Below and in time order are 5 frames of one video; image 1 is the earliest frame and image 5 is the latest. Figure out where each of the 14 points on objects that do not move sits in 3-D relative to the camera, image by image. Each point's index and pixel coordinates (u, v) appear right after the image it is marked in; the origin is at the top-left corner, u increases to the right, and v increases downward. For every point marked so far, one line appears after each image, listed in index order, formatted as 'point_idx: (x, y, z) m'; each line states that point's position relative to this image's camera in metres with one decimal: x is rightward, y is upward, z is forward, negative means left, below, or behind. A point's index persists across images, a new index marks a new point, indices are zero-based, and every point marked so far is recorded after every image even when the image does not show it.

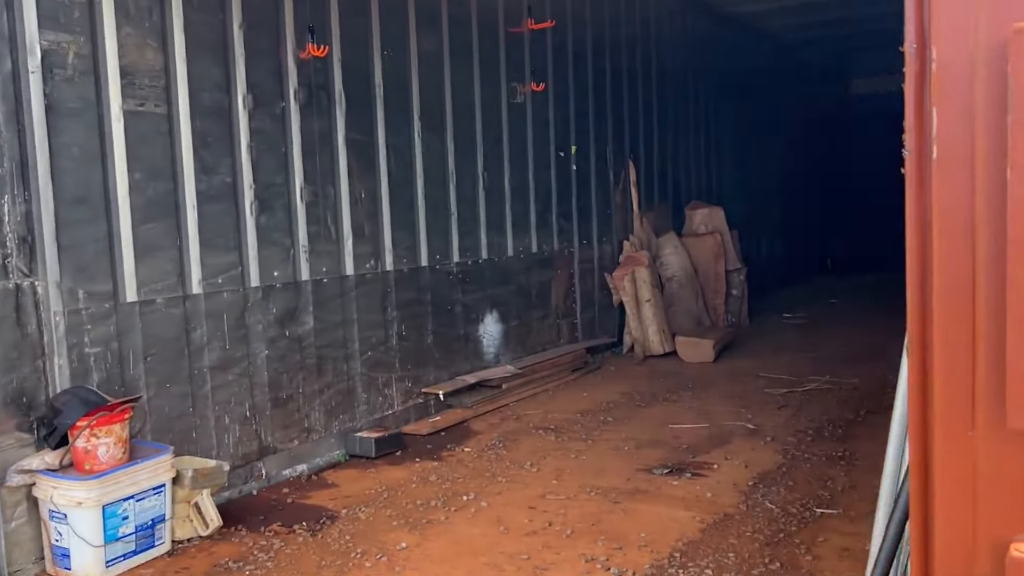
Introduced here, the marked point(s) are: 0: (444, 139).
0: (-0.3, +0.7, +4.3) m
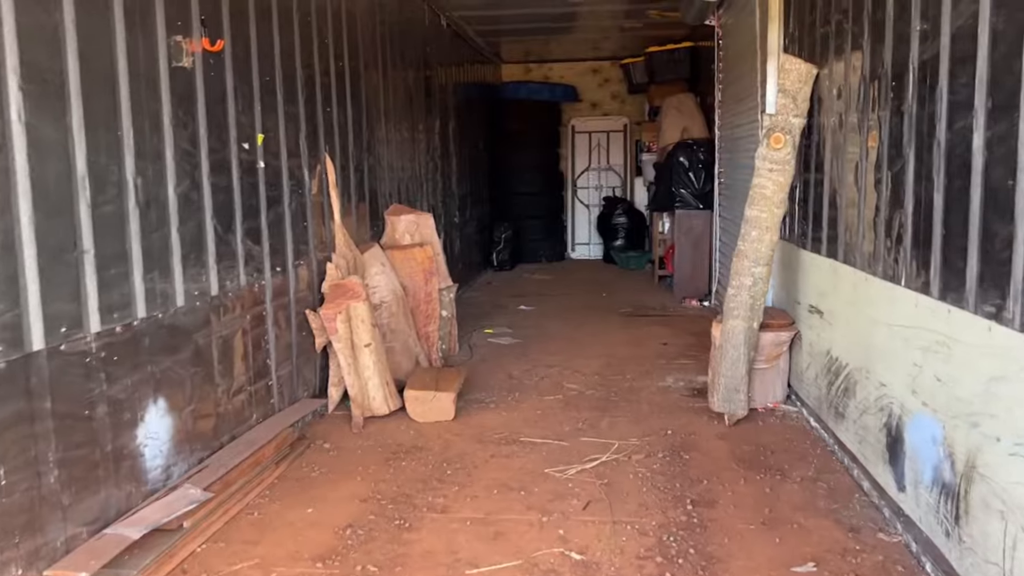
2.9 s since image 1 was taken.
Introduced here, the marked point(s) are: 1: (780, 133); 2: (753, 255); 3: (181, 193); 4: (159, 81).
0: (-1.3, +0.5, +2.5) m
1: (+1.2, +0.7, +4.0) m
2: (+1.1, +0.2, +4.1) m
3: (-1.2, +0.3, +3.2) m
4: (-1.2, +0.7, +3.0) m
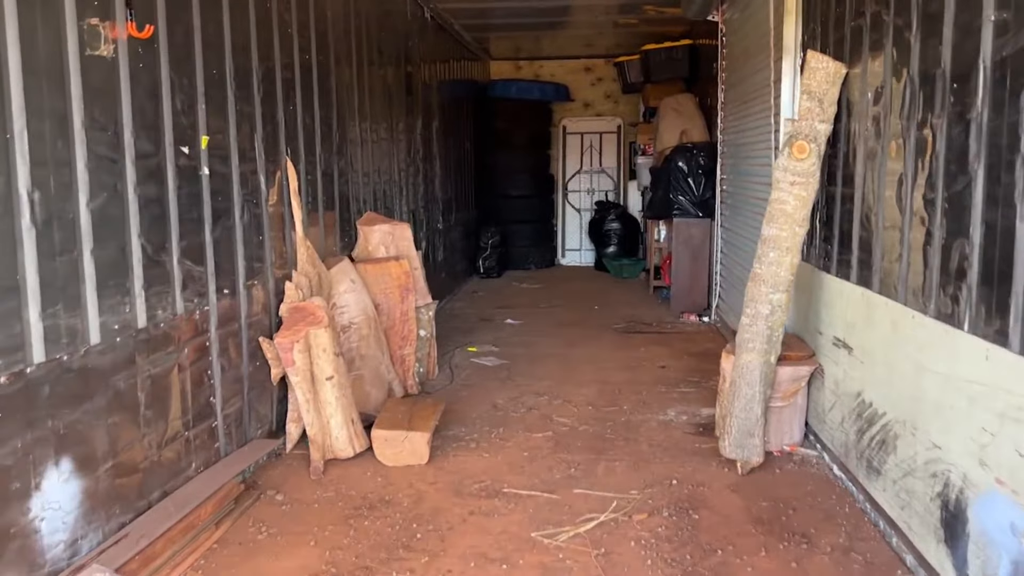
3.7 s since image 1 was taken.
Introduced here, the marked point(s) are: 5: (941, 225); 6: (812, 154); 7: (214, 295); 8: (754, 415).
0: (-1.3, +0.4, +2.0) m
1: (+1.2, +0.6, +3.5) m
2: (+1.1, 0.0, +3.6) m
3: (-1.2, +0.2, +2.6) m
4: (-1.3, +0.6, +2.5) m
5: (+1.3, +0.2, +2.6) m
6: (+1.2, +0.5, +3.5) m
7: (-1.2, 0.0, +3.4) m
8: (+1.0, -0.5, +3.6) m
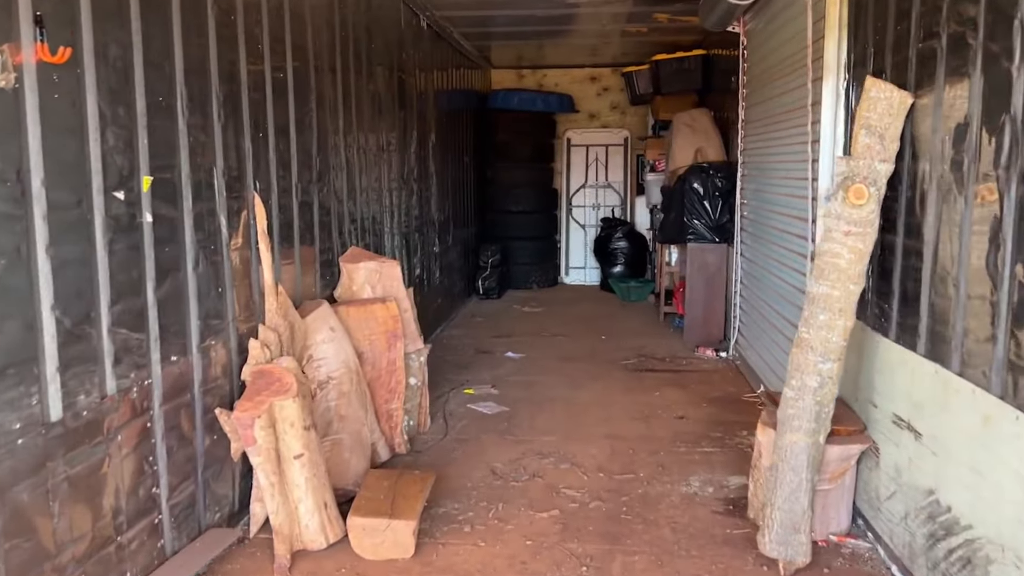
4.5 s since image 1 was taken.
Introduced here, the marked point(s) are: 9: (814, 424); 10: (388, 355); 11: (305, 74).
0: (-1.3, +0.1, +1.4) m
1: (+1.2, +0.4, +2.9) m
2: (+1.1, -0.2, +3.0) m
3: (-1.2, 0.0, +2.1) m
4: (-1.3, +0.4, +1.9) m
5: (+1.3, -0.1, +2.0) m
6: (+1.2, +0.3, +2.9) m
7: (-1.2, -0.3, +2.9) m
8: (+1.0, -0.8, +3.1) m
9: (+1.1, -0.5, +3.0) m
10: (-0.6, -0.3, +4.3) m
11: (-1.0, +1.0, +4.3) m
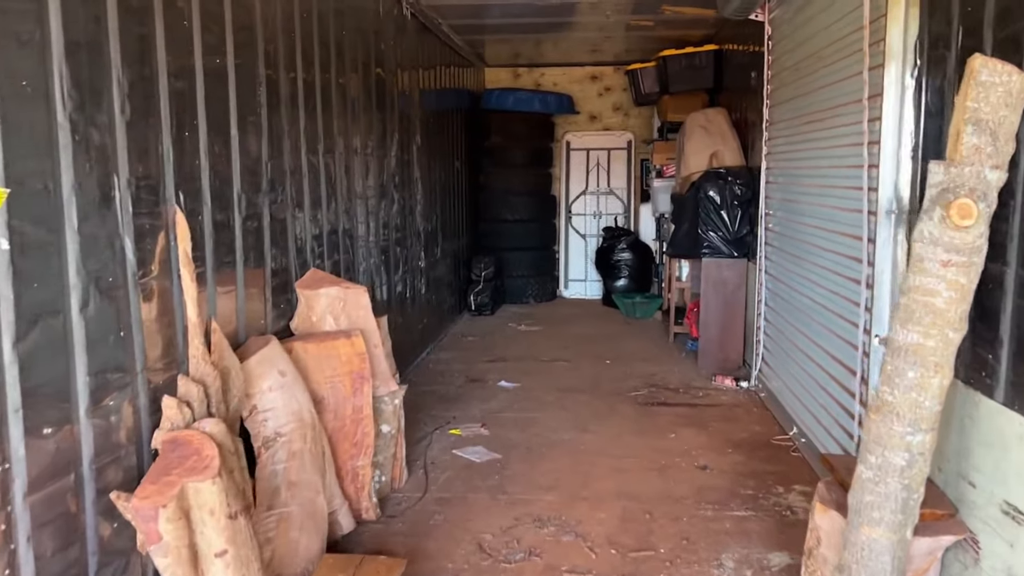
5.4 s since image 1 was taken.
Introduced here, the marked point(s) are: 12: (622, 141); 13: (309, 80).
0: (-1.3, 0.0, +0.7) m
1: (+1.1, +0.2, +2.2) m
2: (+1.0, -0.3, +2.3) m
3: (-1.3, -0.1, +1.3) m
4: (-1.3, +0.3, +1.2) m
5: (+1.2, -0.2, +1.3) m
6: (+1.2, +0.2, +2.2) m
7: (-1.2, -0.4, +2.1) m
8: (+1.0, -0.9, +2.3) m
9: (+1.0, -0.6, +2.3) m
10: (-0.6, -0.5, +3.5) m
11: (-1.0, +0.9, +3.5) m
12: (+1.3, +1.6, +9.8) m
13: (-1.0, +1.0, +4.2) m
